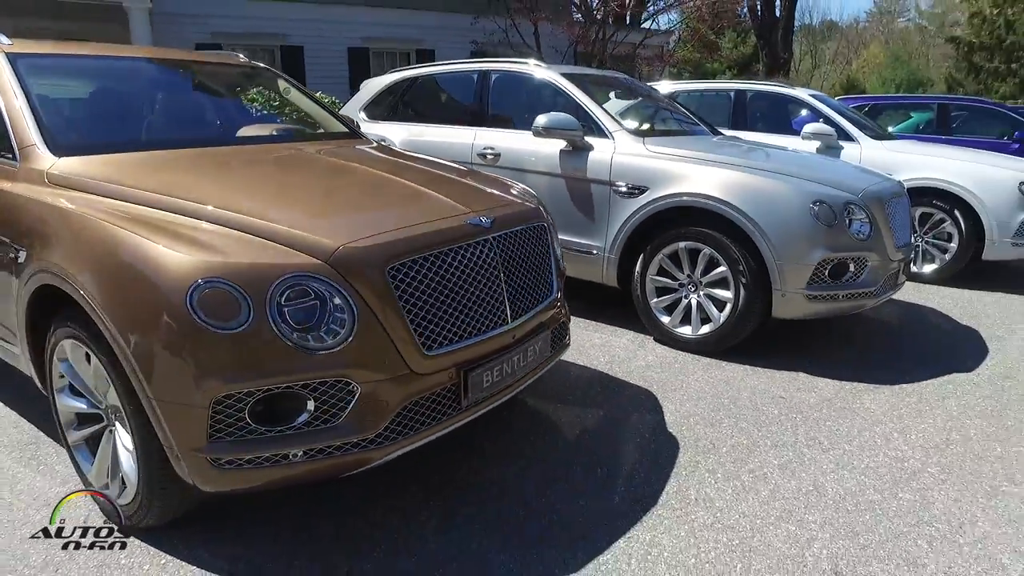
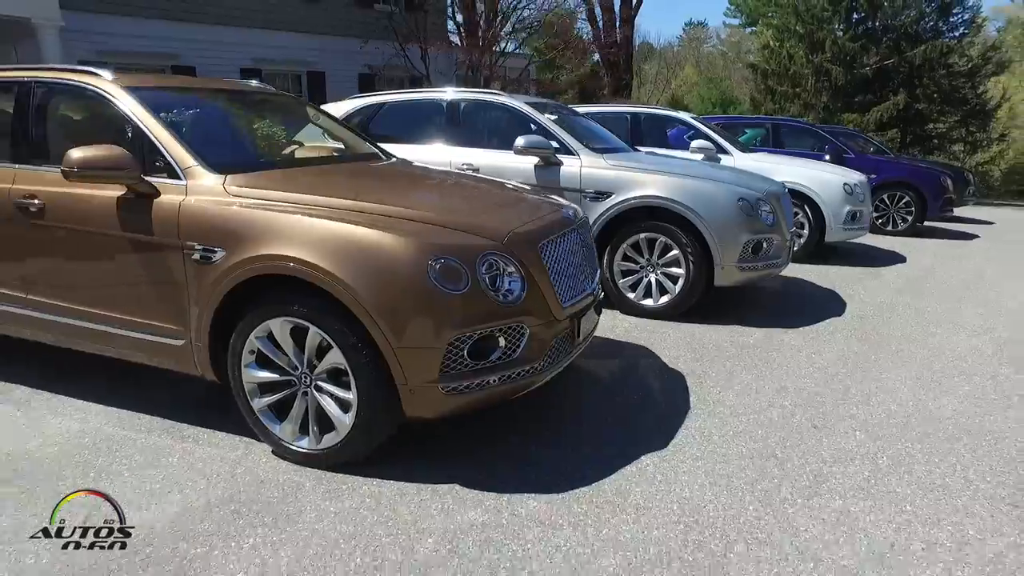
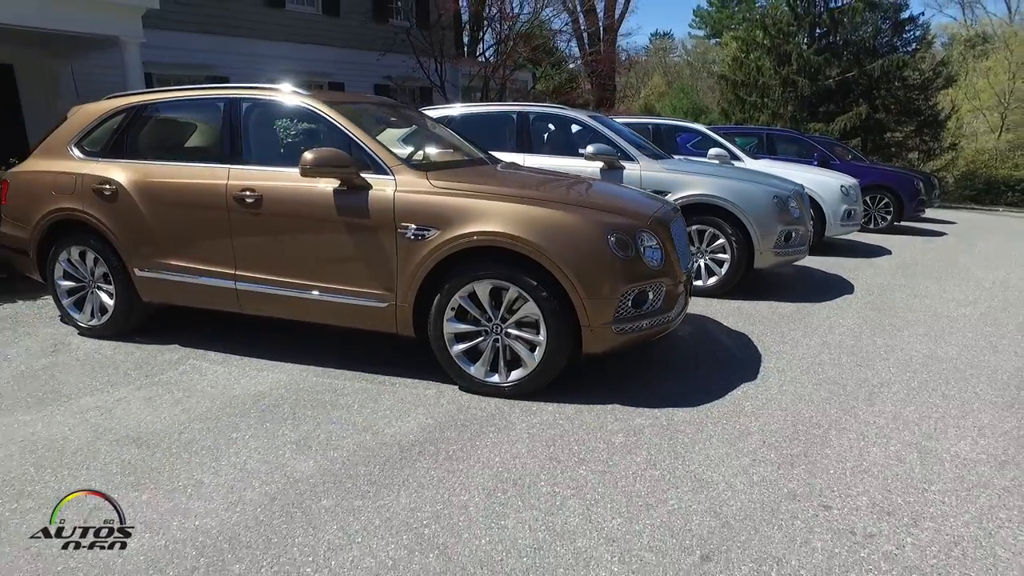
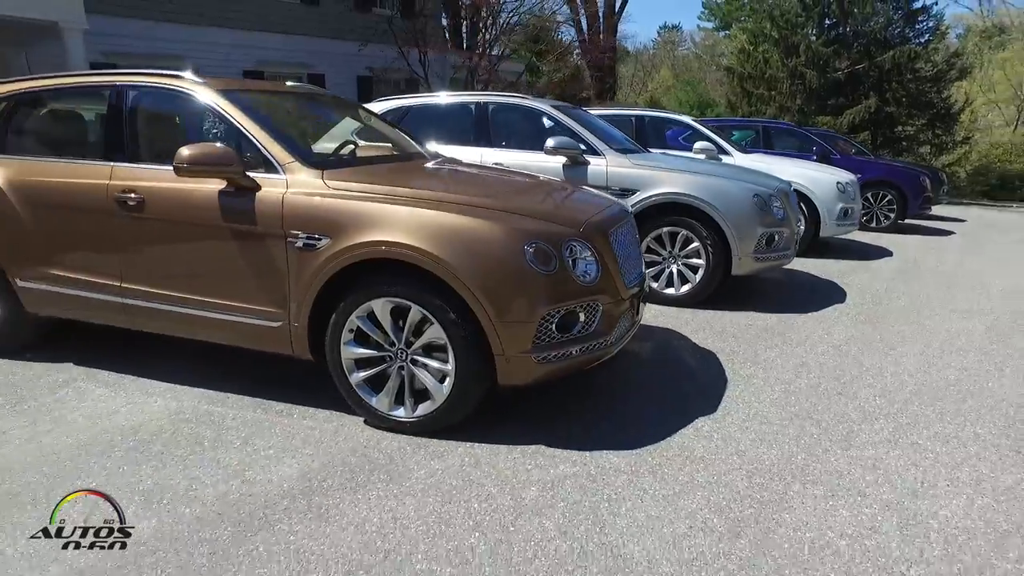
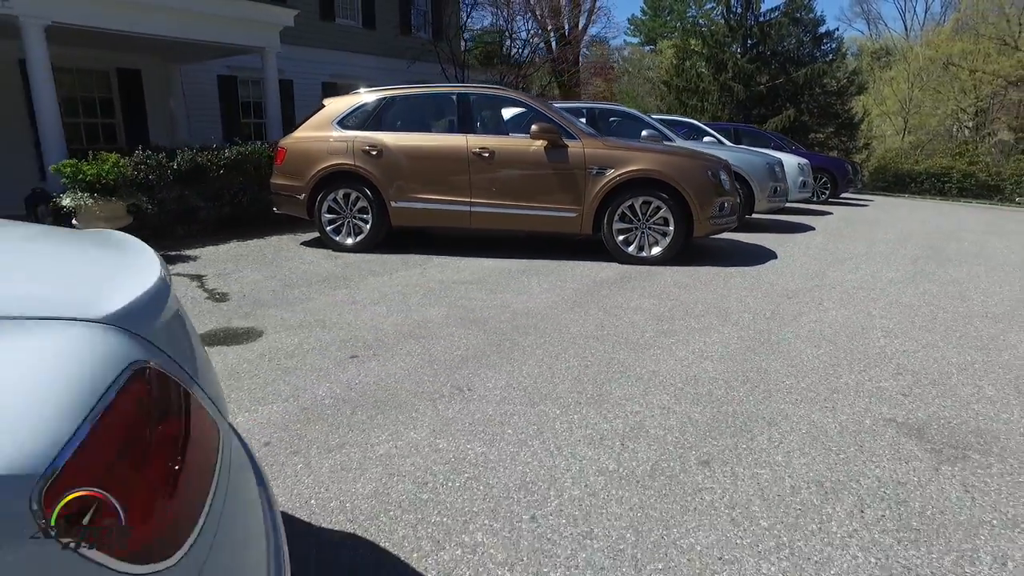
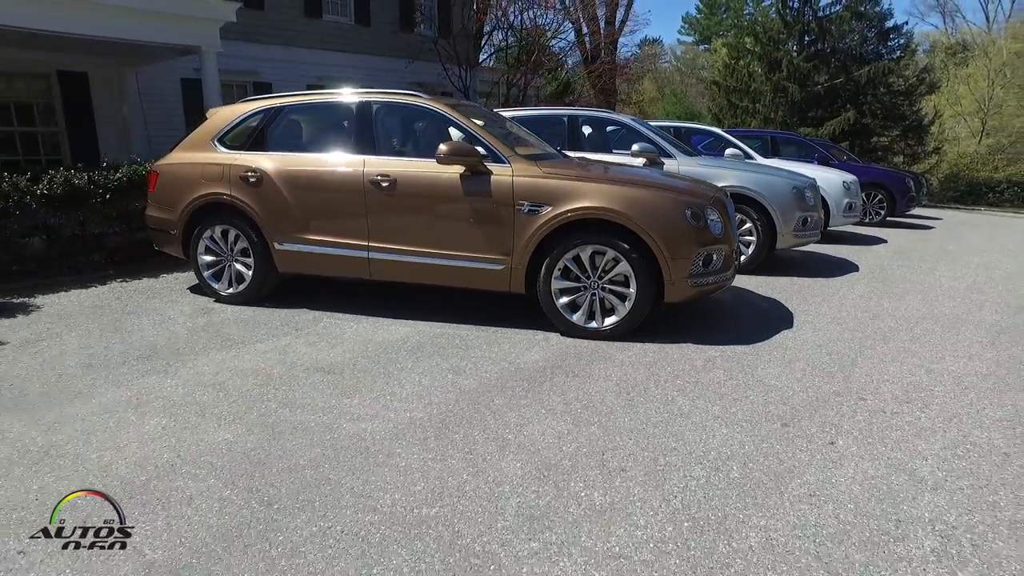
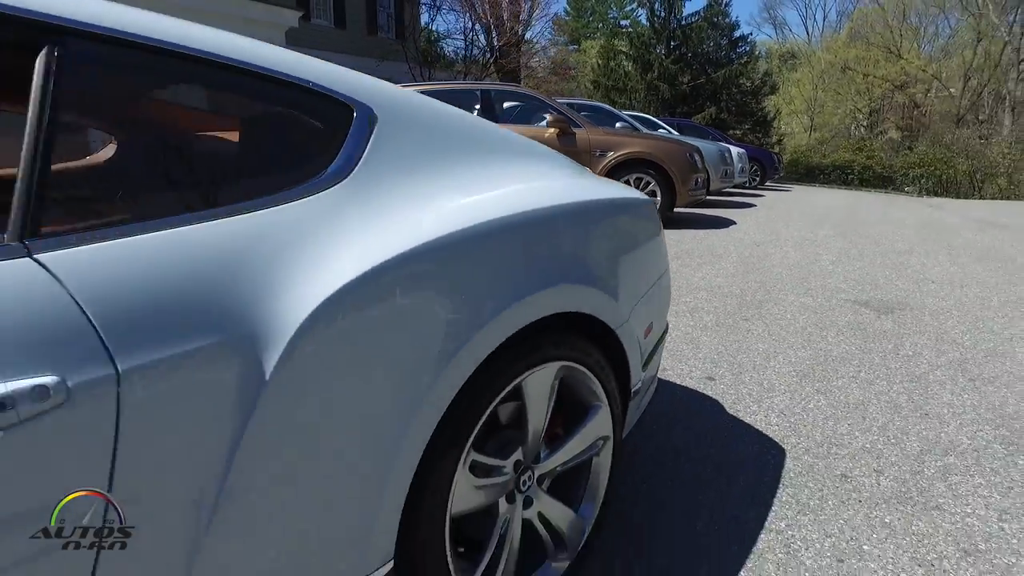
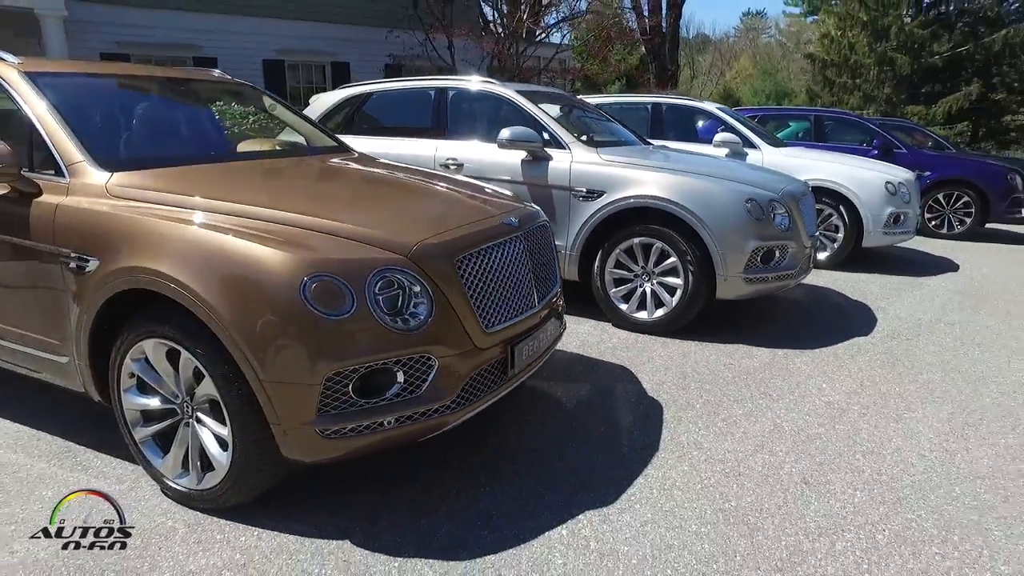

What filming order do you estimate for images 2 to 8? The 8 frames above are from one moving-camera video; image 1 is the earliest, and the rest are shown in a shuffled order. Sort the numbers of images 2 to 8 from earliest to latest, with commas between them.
8, 2, 4, 3, 6, 5, 7
